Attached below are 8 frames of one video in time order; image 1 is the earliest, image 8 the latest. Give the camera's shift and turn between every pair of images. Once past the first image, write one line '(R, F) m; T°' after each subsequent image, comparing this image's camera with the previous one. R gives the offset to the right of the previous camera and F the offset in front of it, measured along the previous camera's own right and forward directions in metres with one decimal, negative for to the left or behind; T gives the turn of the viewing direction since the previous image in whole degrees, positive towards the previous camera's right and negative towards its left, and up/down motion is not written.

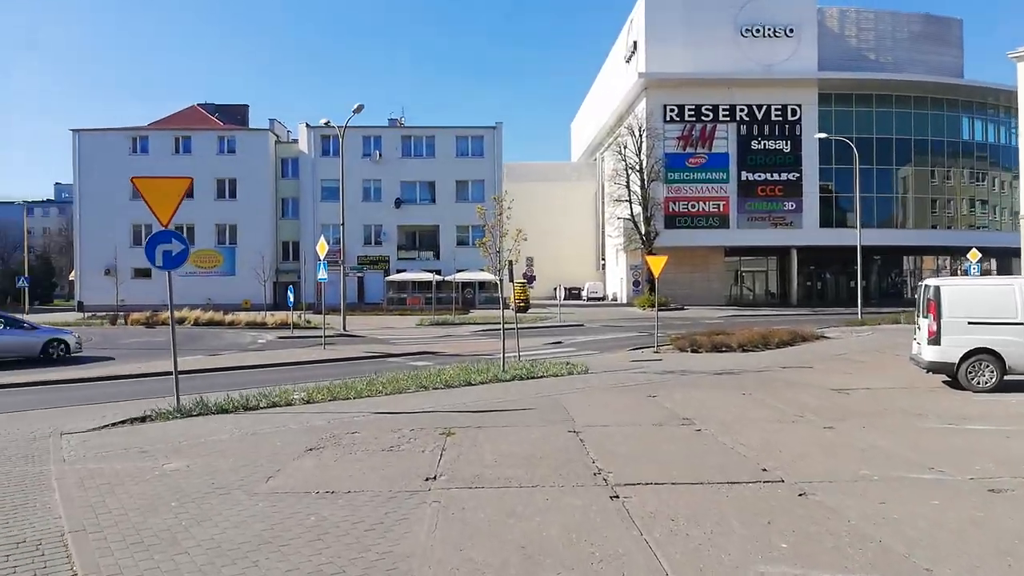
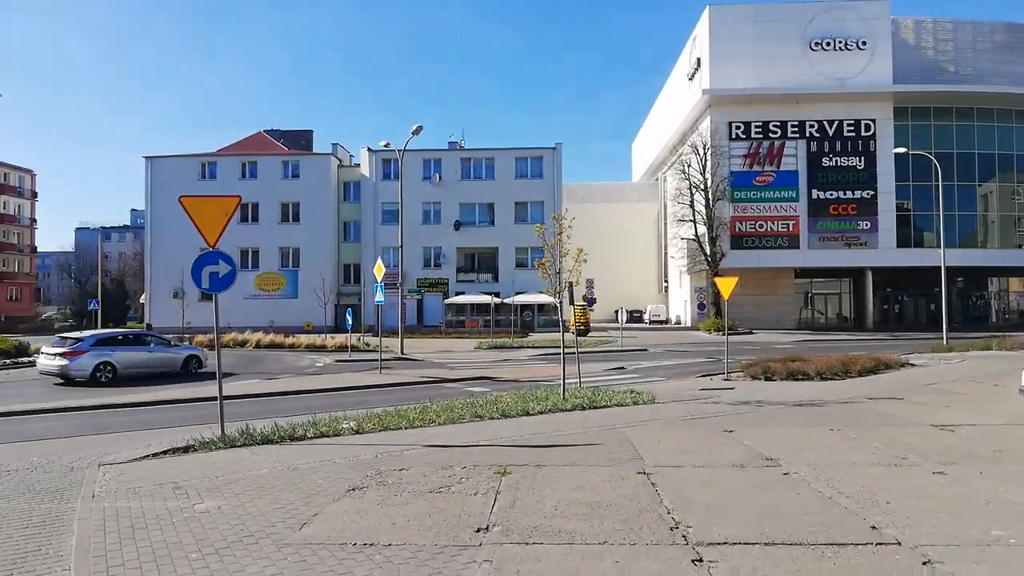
(0.0, +0.8) m; -5°
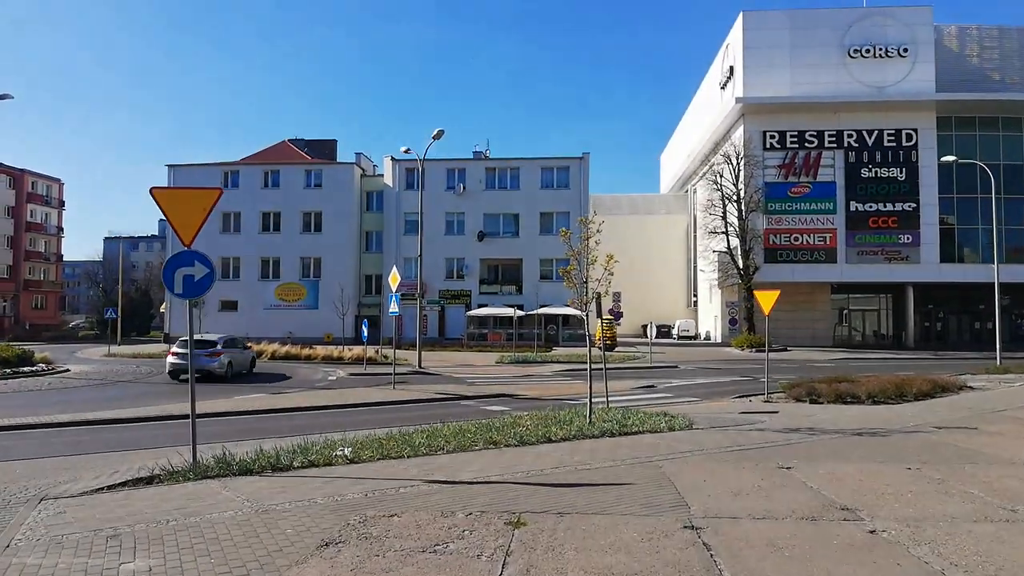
(+0.1, +1.5) m; -2°
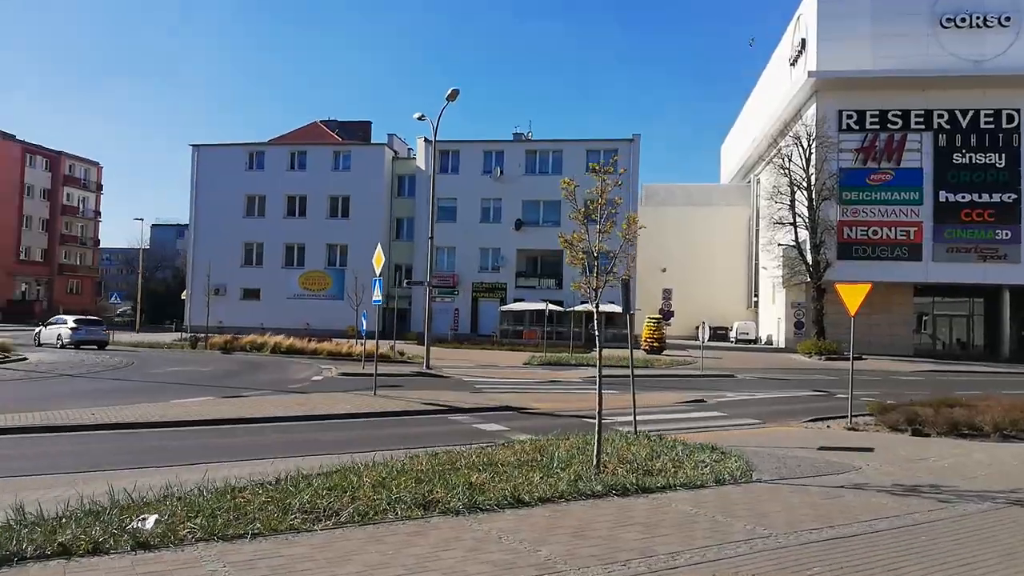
(+1.0, +4.3) m; -4°
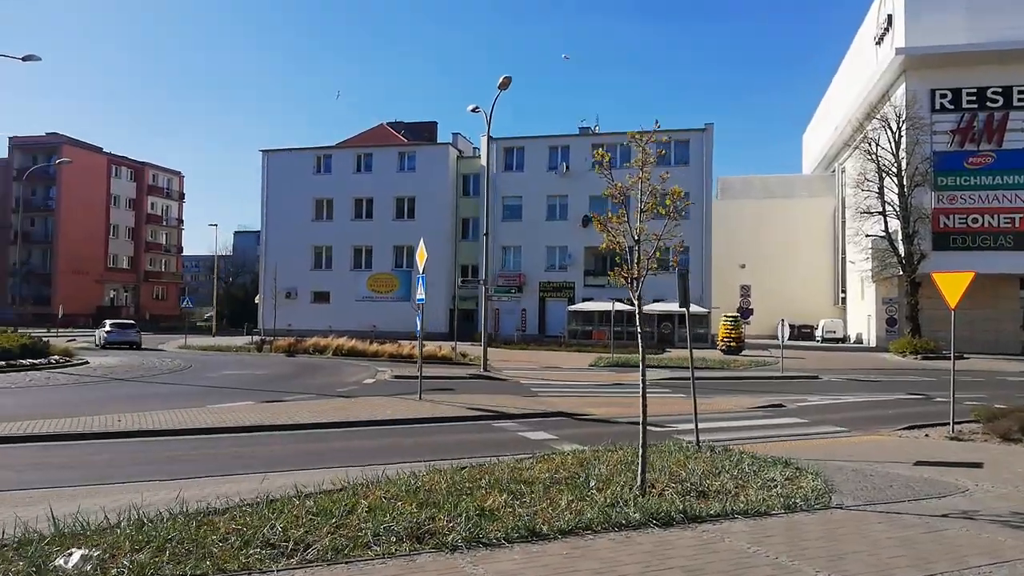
(+0.5, +1.3) m; -6°
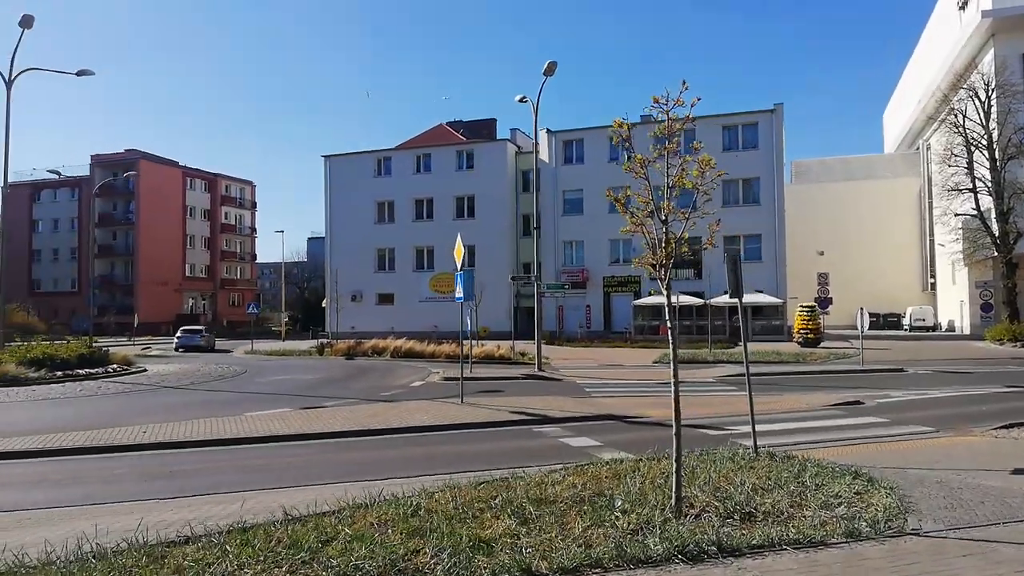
(+0.6, +1.0) m; -6°
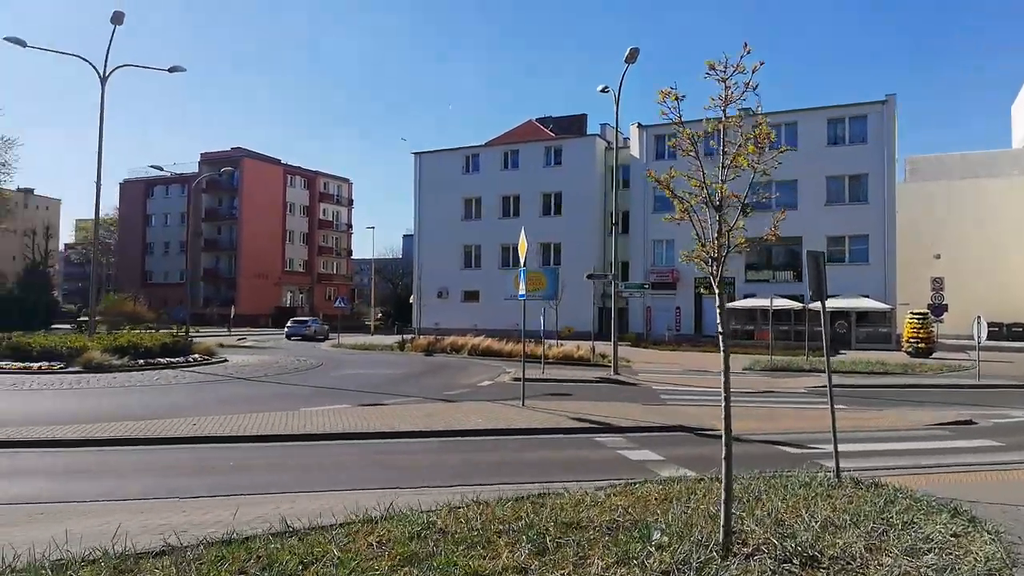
(+0.5, +0.9) m; -7°
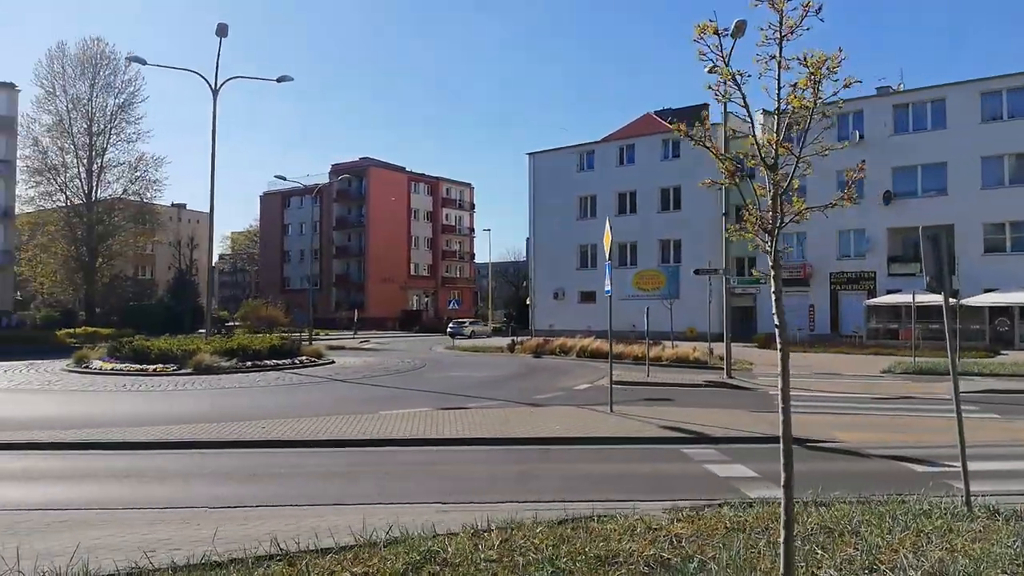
(+0.8, +1.0) m; -10°
